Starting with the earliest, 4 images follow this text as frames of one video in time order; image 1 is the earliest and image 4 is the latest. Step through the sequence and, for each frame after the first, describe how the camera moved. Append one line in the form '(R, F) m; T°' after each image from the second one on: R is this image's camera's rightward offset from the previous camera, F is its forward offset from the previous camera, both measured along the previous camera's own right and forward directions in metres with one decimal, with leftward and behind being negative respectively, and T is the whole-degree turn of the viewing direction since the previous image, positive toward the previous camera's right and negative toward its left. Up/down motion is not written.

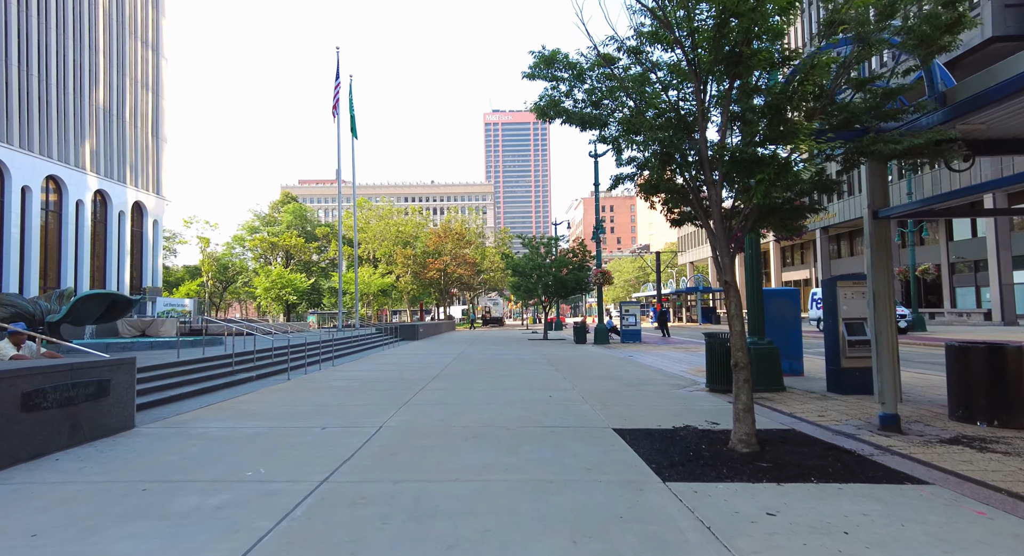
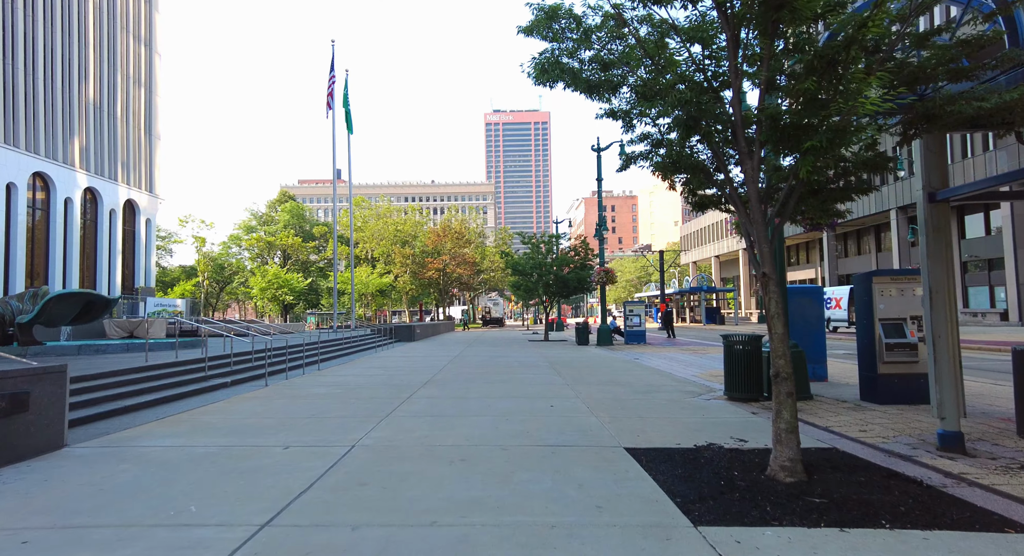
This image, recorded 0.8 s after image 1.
(+0.1, +1.0) m; 0°
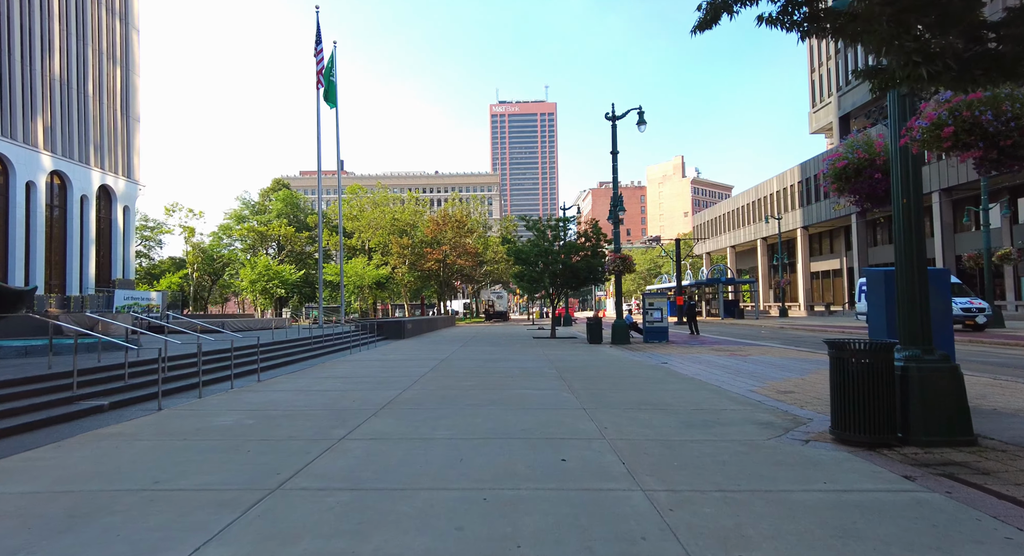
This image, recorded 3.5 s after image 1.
(+0.2, +3.5) m; -1°
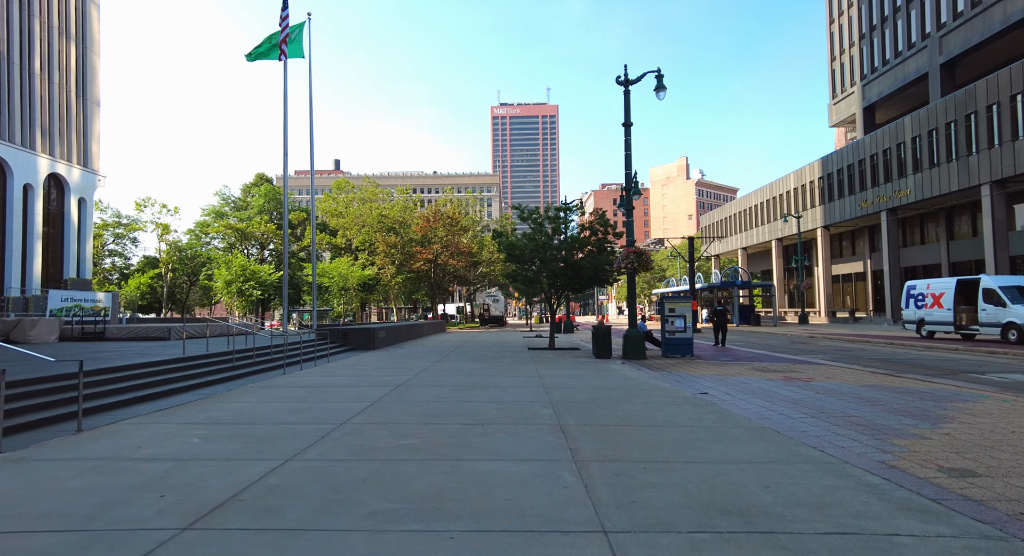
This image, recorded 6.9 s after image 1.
(+0.4, +4.3) m; 0°
